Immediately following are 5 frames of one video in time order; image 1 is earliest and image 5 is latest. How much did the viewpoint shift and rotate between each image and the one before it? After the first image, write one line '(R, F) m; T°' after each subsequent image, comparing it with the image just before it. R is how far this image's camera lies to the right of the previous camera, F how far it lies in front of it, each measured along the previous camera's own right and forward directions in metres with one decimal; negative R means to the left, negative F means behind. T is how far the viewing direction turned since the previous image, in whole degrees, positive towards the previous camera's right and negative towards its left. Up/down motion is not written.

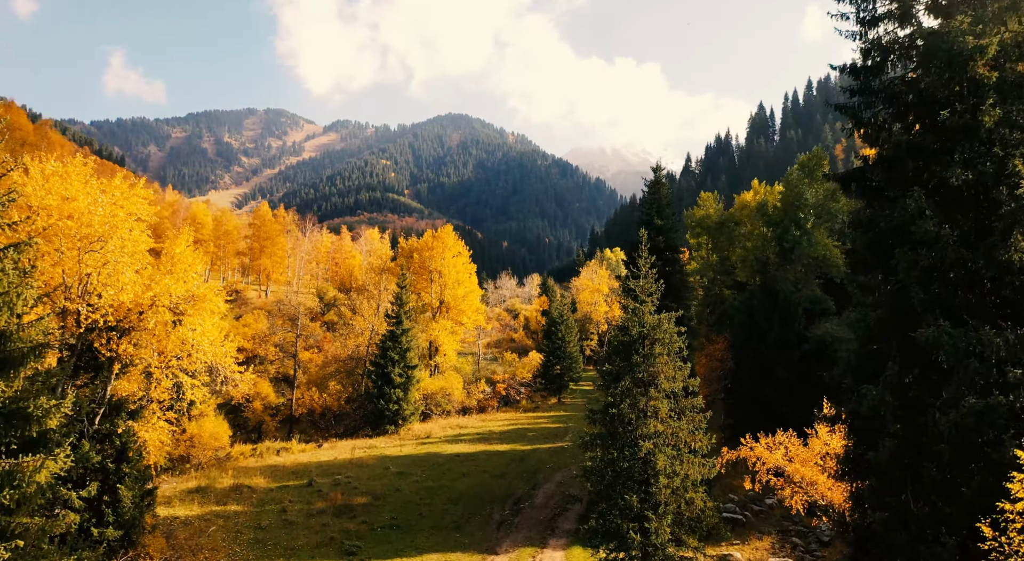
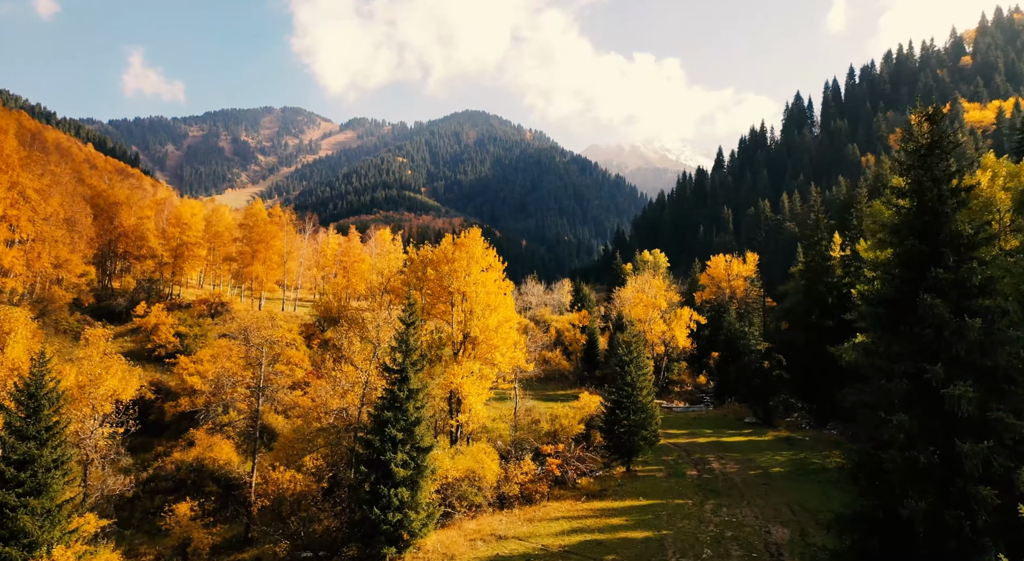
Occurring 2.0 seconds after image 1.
(-2.0, +14.6) m; -1°
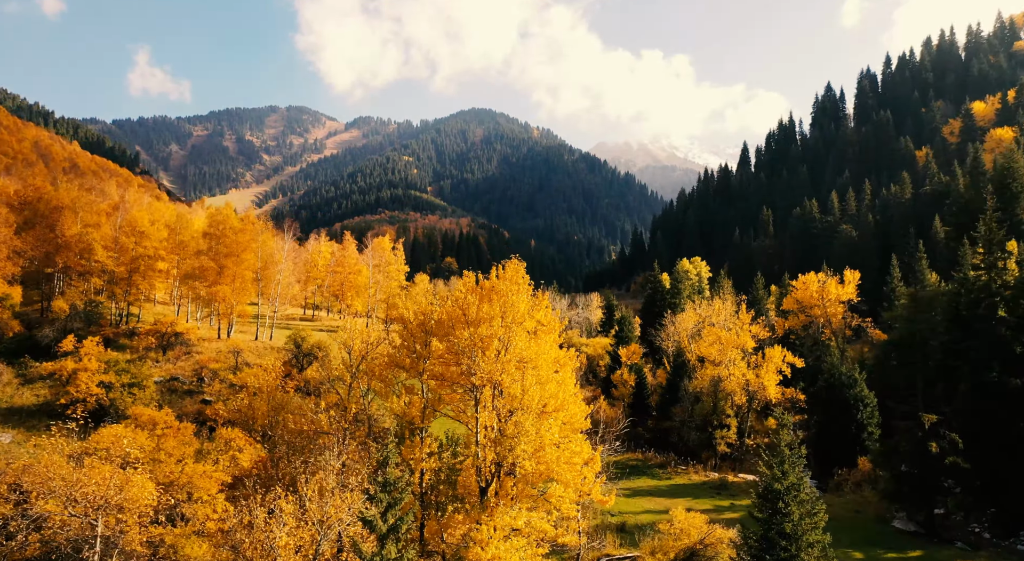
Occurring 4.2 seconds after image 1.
(-2.0, +16.7) m; -1°
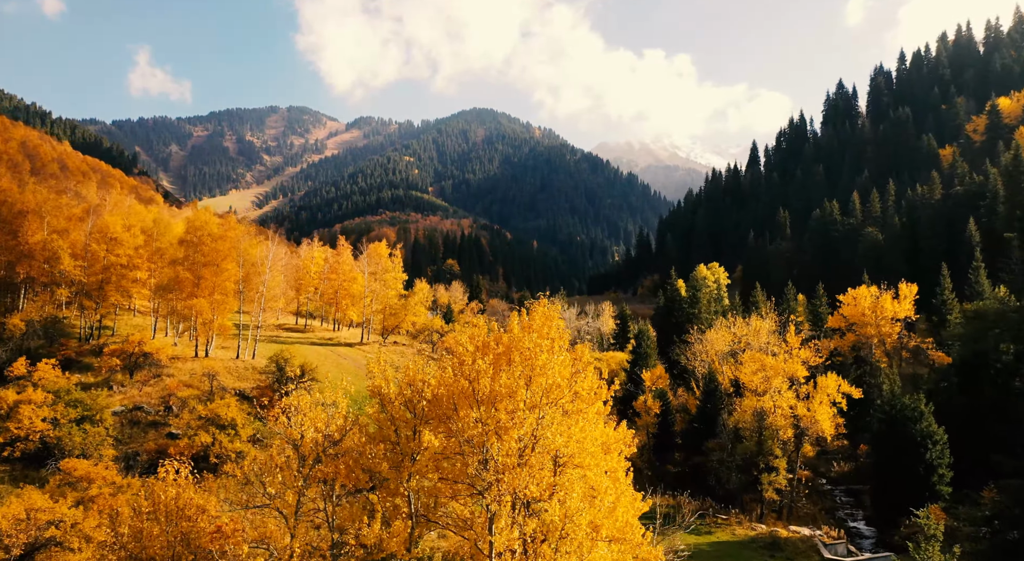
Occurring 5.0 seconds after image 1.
(-0.6, +7.0) m; 0°
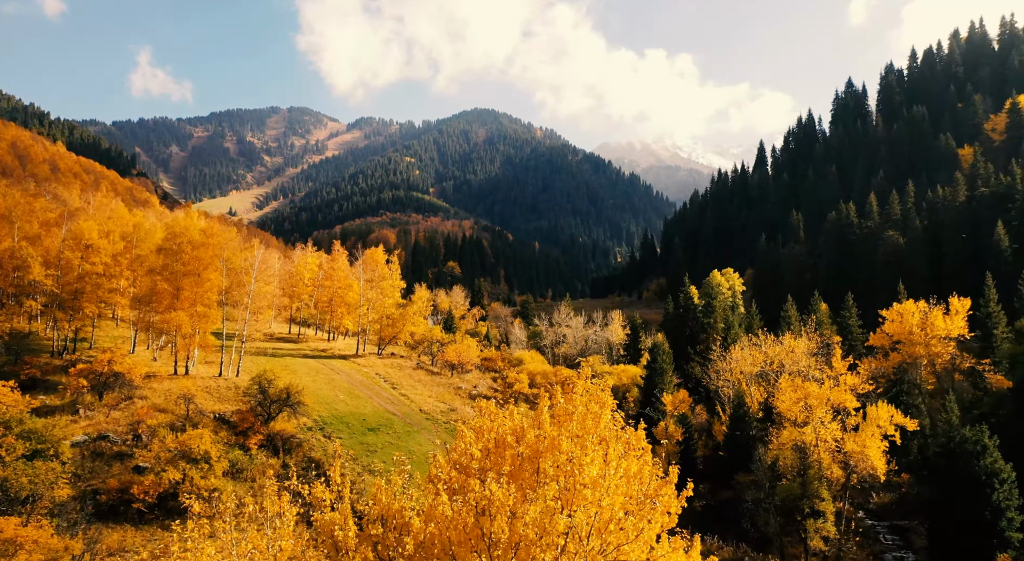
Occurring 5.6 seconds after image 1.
(-0.4, +5.2) m; 0°
